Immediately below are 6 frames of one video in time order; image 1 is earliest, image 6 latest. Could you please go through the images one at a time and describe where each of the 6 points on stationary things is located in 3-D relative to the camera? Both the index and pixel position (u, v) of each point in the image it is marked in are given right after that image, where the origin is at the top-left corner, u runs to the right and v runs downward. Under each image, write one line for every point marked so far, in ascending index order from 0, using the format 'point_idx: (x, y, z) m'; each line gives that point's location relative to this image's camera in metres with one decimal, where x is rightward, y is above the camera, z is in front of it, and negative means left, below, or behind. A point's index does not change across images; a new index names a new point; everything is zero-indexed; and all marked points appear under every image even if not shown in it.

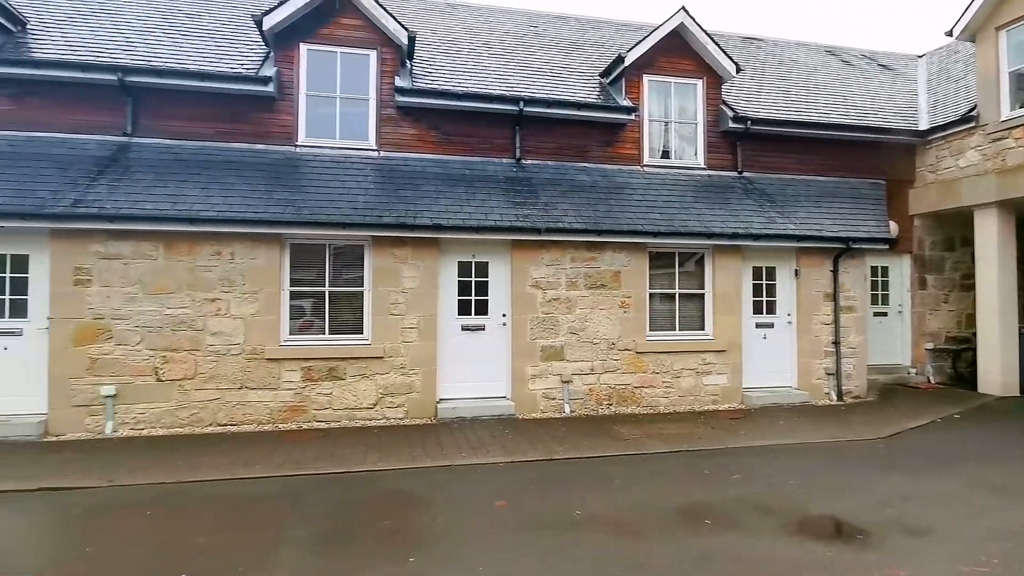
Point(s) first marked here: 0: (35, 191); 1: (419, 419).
0: (-6.2, +1.3, +7.4) m
1: (-1.3, -1.9, +8.2) m
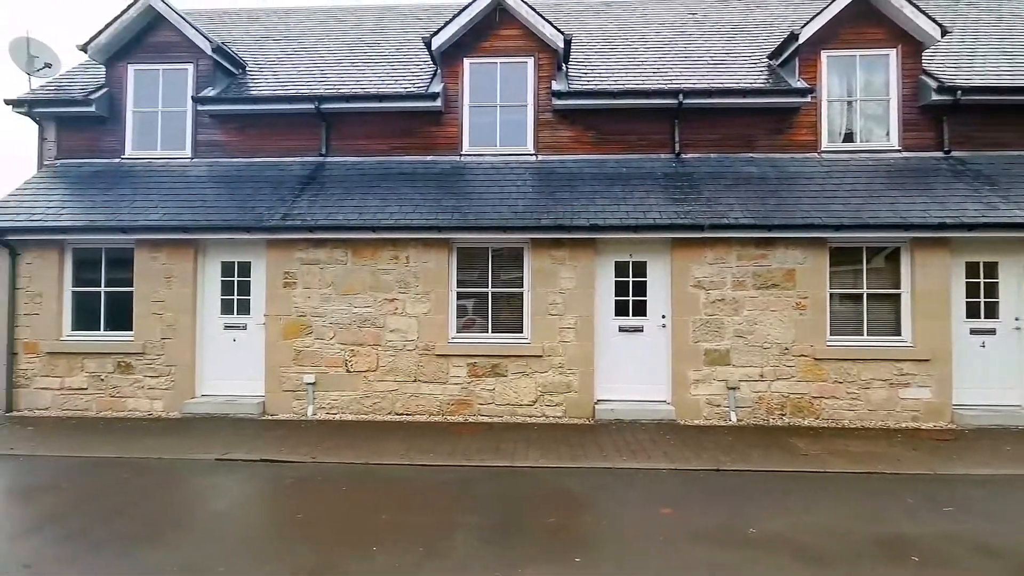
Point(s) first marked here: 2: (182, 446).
0: (-4.0, +1.3, +8.8) m
1: (+1.0, -1.9, +8.3) m
2: (-3.9, -1.9, +6.7) m
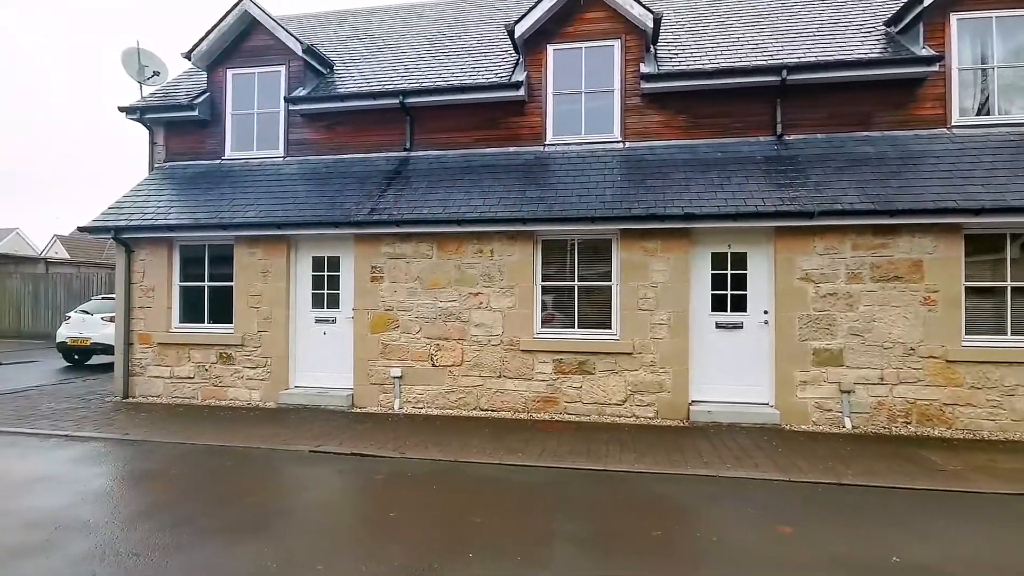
0: (-2.7, +1.3, +9.0) m
1: (+2.2, -1.8, +7.8) m
2: (-2.8, -1.8, +6.9) m
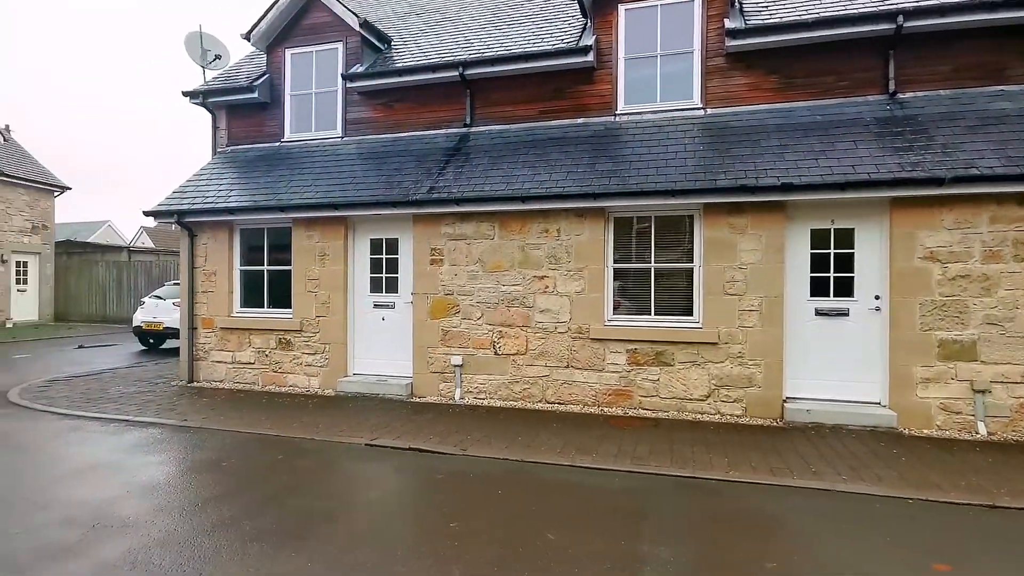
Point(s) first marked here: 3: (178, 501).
0: (-1.7, +1.6, +8.5) m
1: (+3.1, -1.6, +6.9) m
2: (-2.0, -1.6, +6.5) m
3: (-2.6, -1.7, +4.4) m
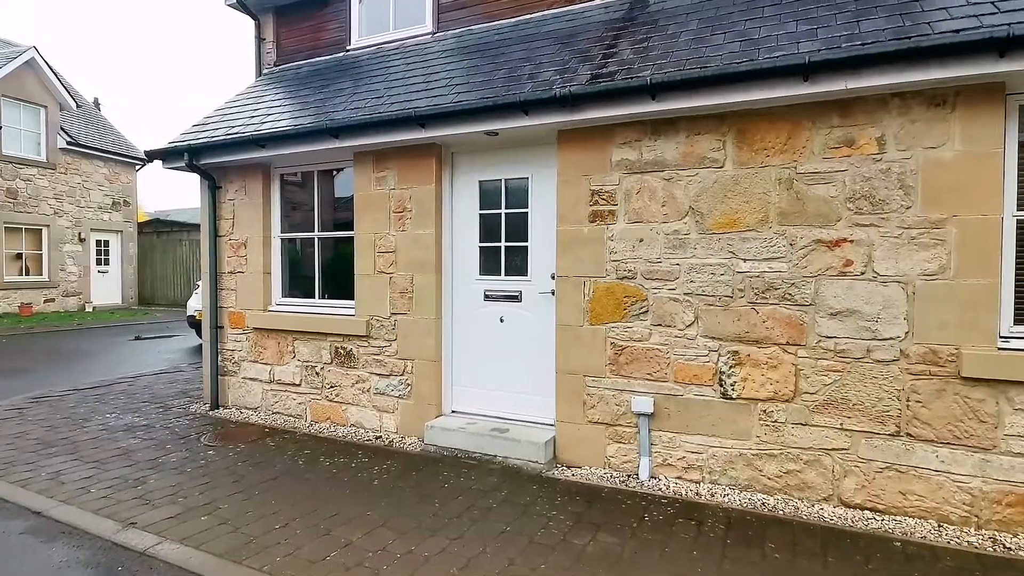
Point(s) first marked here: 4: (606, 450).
0: (+0.2, +1.8, +4.7) m
1: (+4.6, -1.5, +2.5) m
2: (-0.5, -1.5, +2.9) m
3: (-1.4, -1.6, +0.9) m
4: (+0.7, -1.2, +4.4) m
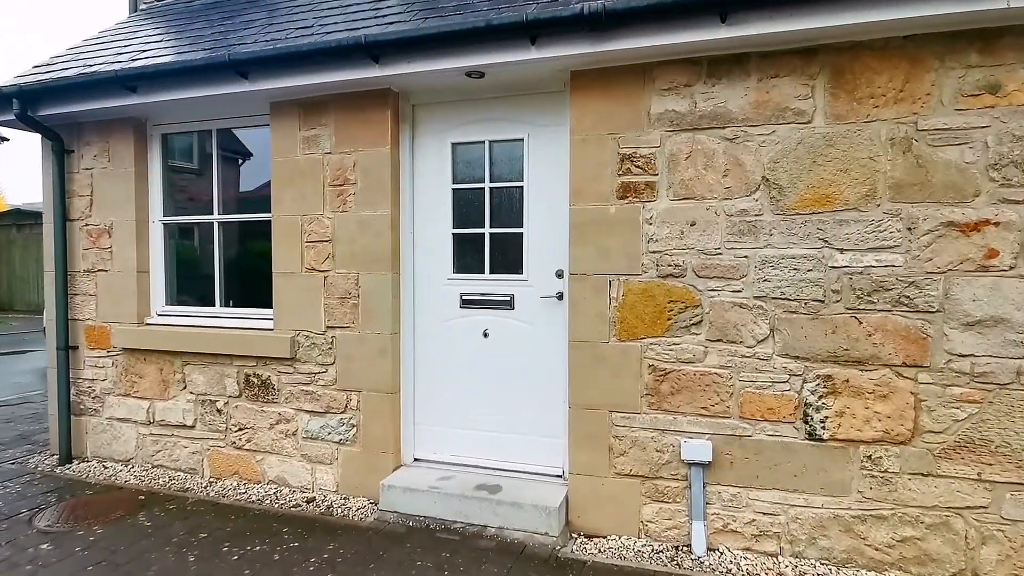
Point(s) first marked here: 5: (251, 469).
0: (+0.1, +1.8, +3.4) m
1: (+4.8, -1.5, +1.9) m
2: (-0.3, -1.5, +1.5) m
3: (-0.9, -1.6, -0.6) m
4: (+0.7, -1.3, +3.2) m
5: (-1.8, -1.3, +4.0) m
